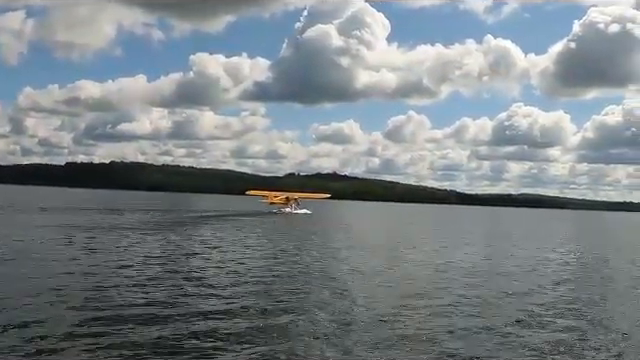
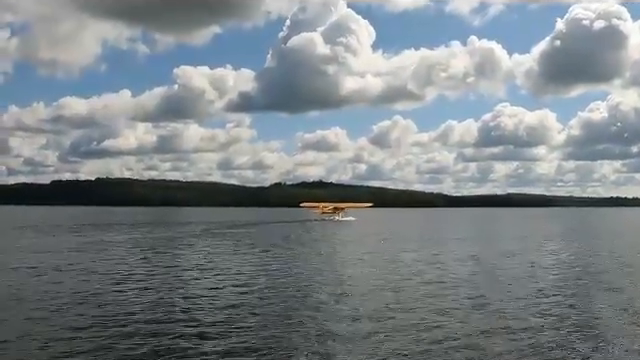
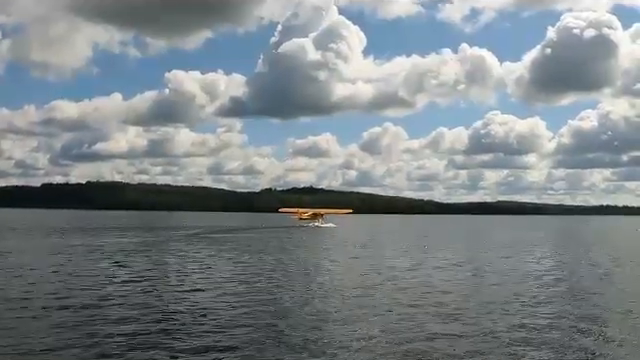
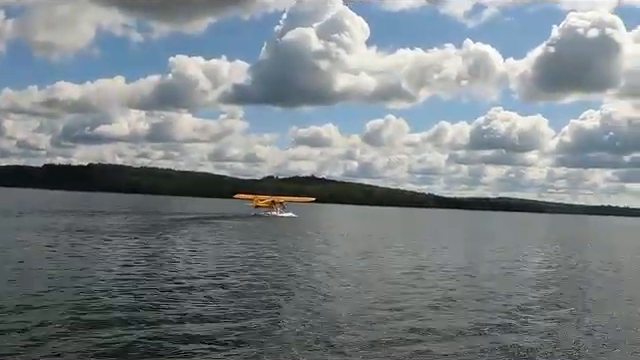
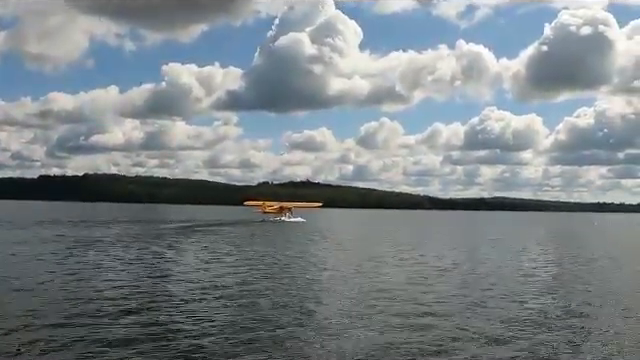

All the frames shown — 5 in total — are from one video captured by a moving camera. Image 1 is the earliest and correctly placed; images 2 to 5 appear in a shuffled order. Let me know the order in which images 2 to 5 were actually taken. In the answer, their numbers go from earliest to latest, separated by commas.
4, 5, 3, 2
